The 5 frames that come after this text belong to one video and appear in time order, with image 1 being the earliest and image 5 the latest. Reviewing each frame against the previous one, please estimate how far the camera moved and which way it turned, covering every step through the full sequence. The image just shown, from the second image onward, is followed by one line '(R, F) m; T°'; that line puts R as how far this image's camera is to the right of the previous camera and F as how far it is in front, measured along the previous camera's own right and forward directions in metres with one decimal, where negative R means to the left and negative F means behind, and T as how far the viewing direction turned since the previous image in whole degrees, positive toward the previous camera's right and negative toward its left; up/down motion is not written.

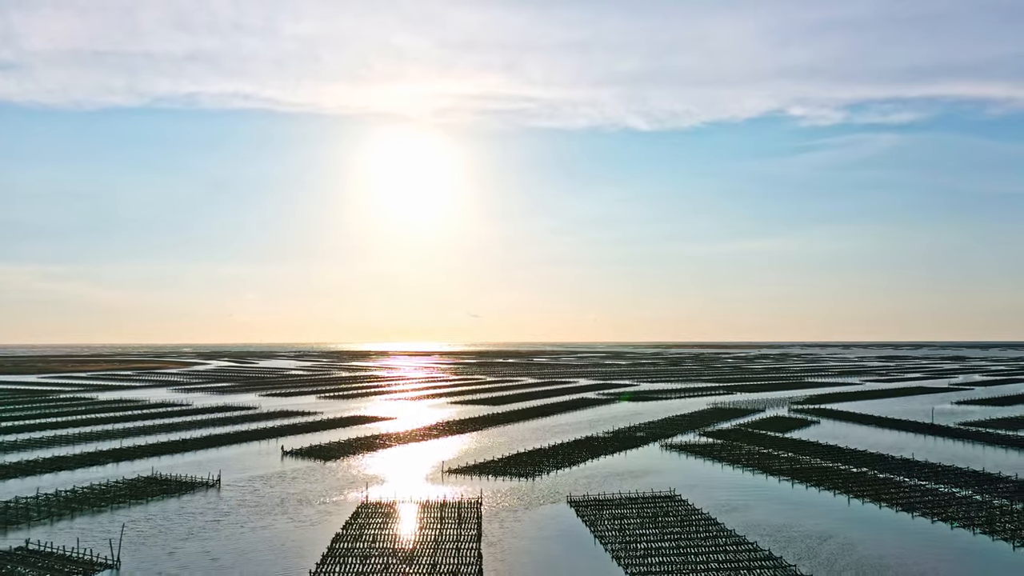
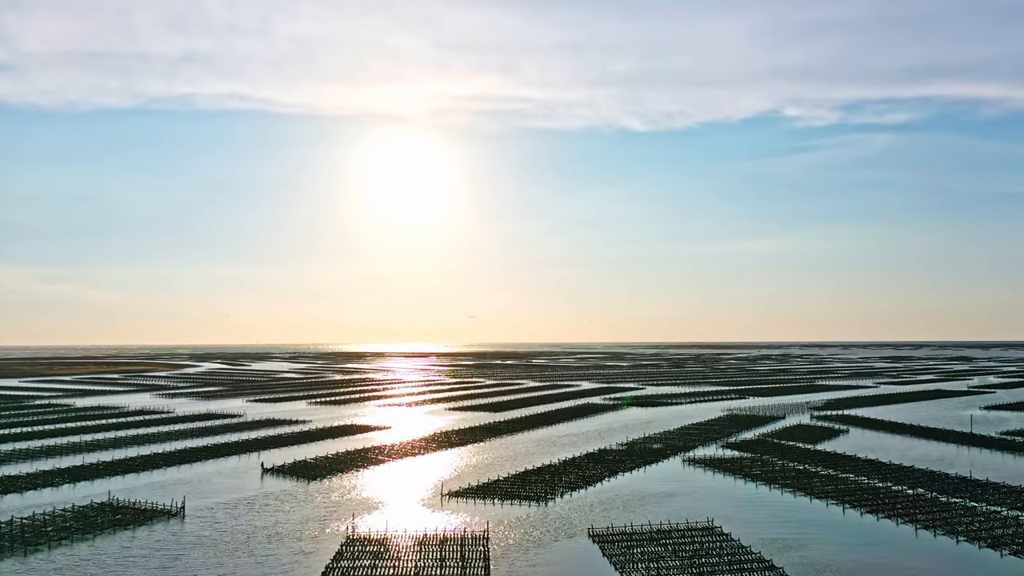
(-0.2, +1.5) m; 0°
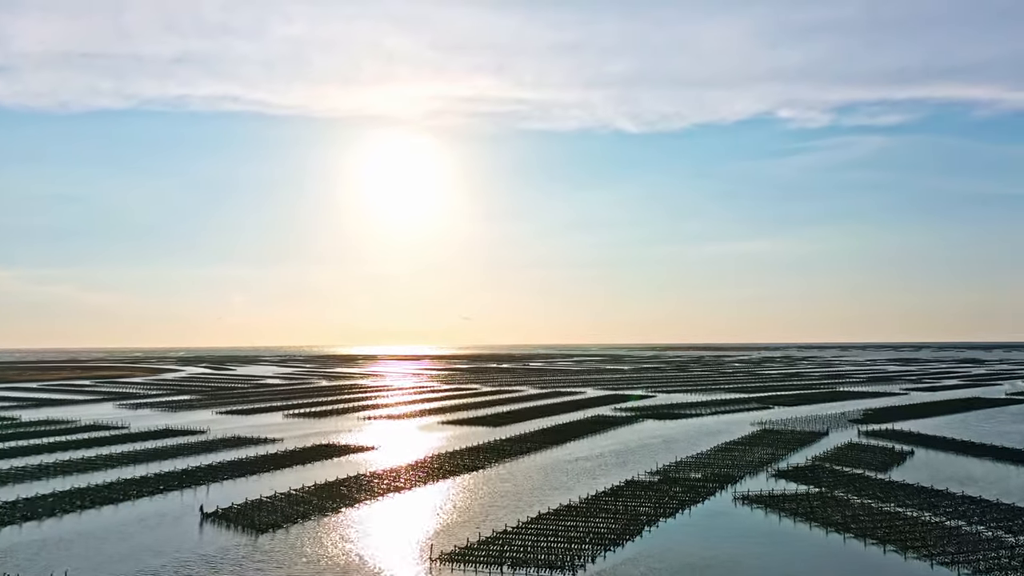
(-0.2, +2.7) m; 0°
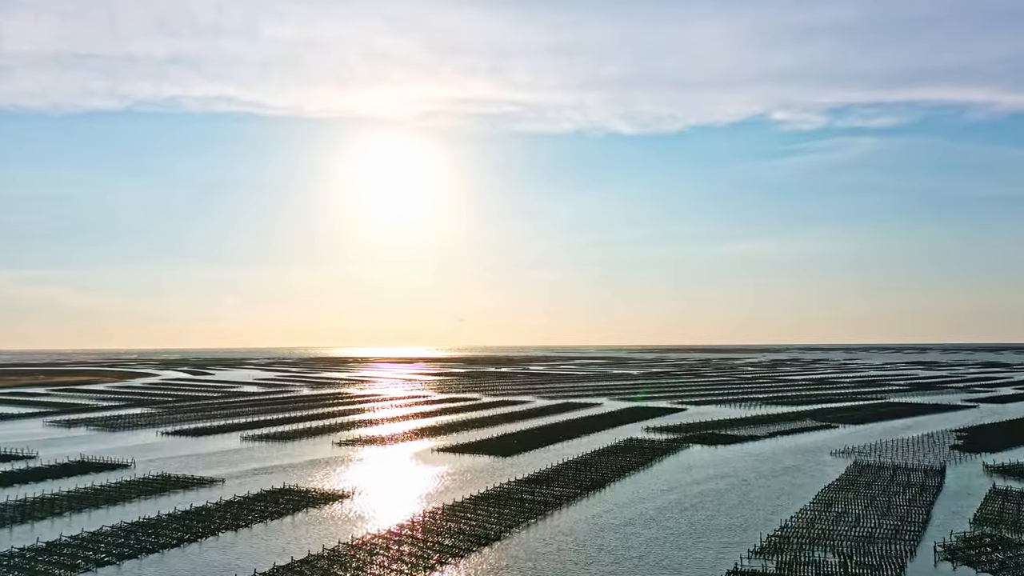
(-0.1, +3.3) m; 0°
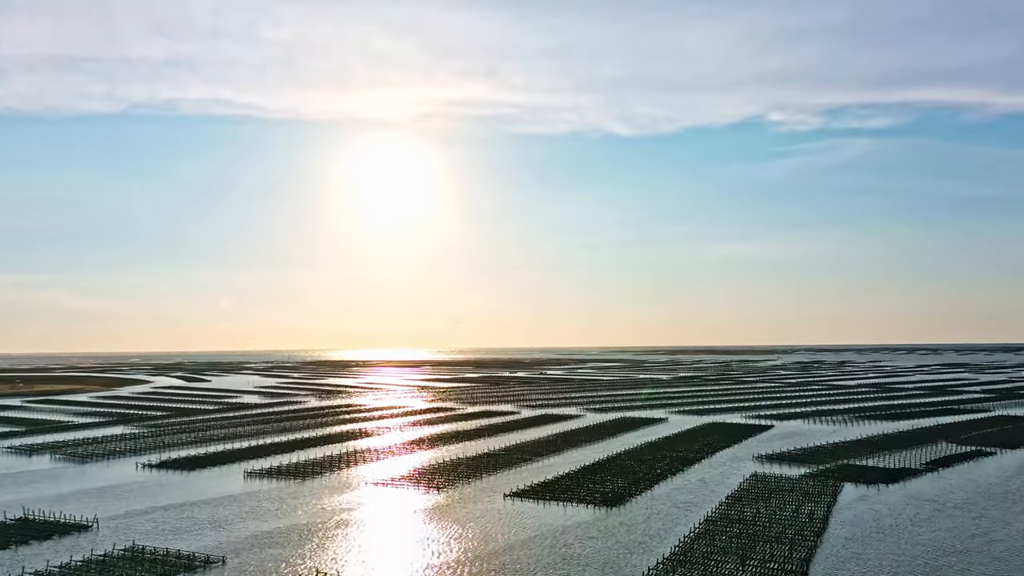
(-0.3, +0.7) m; 0°
